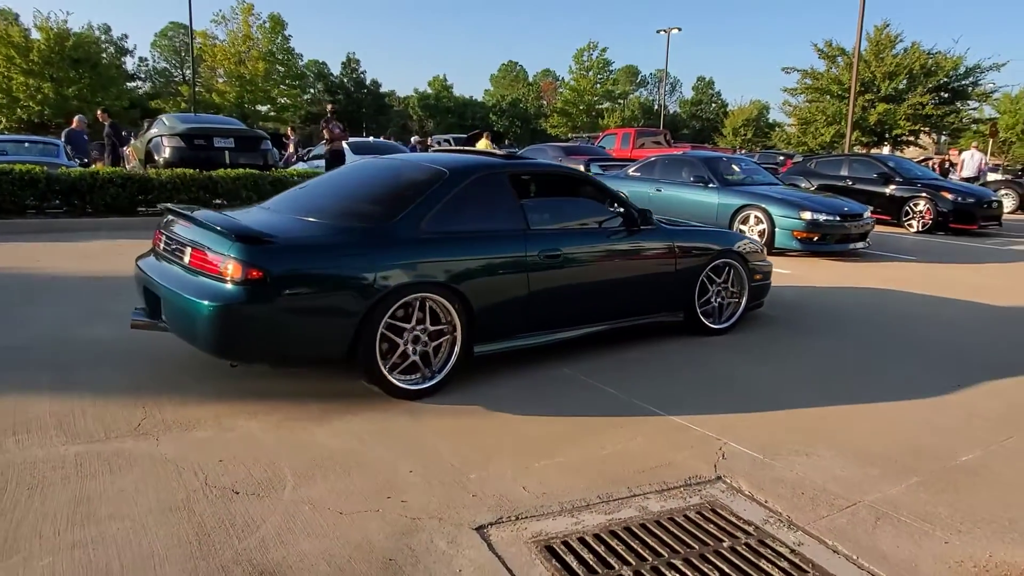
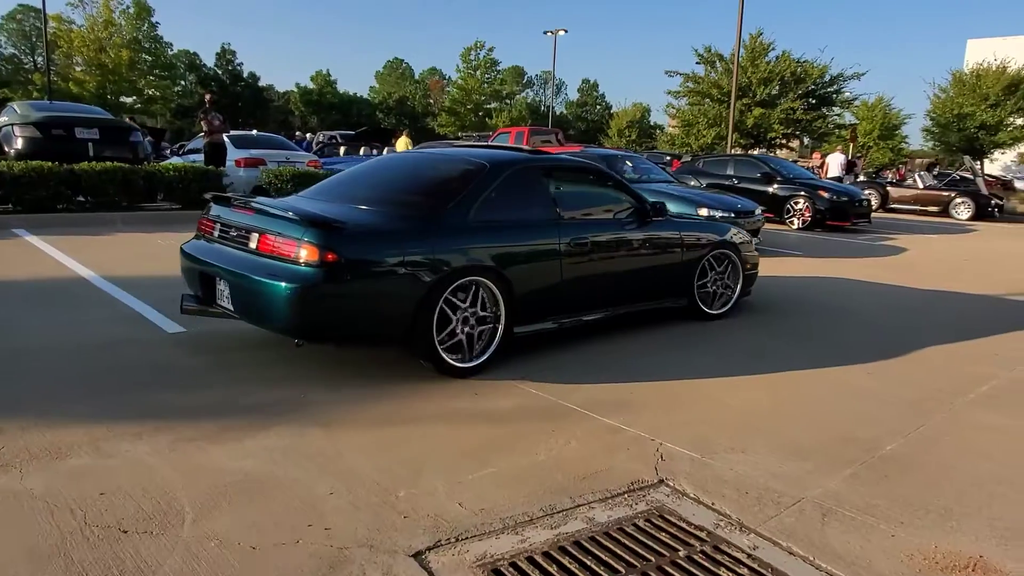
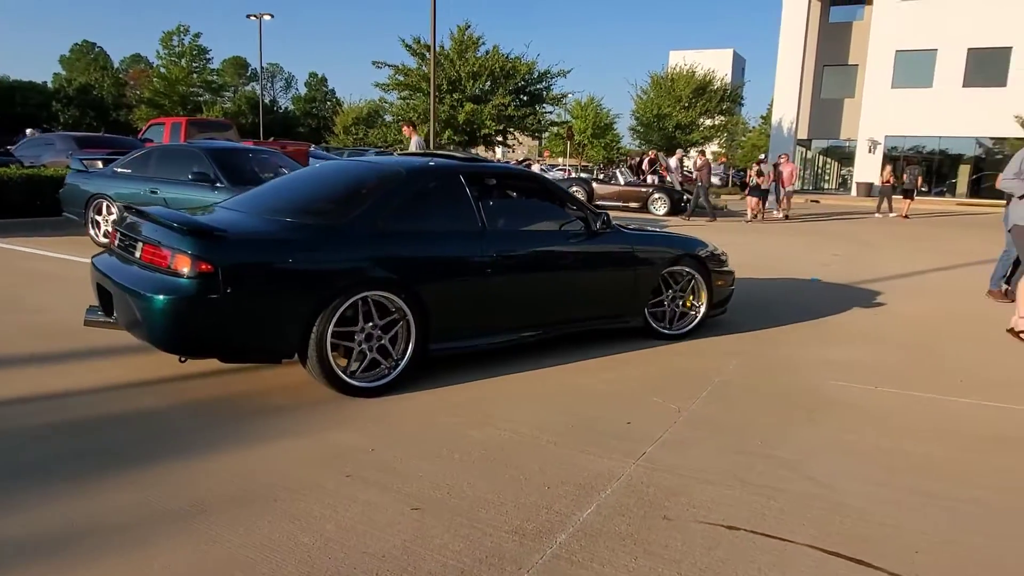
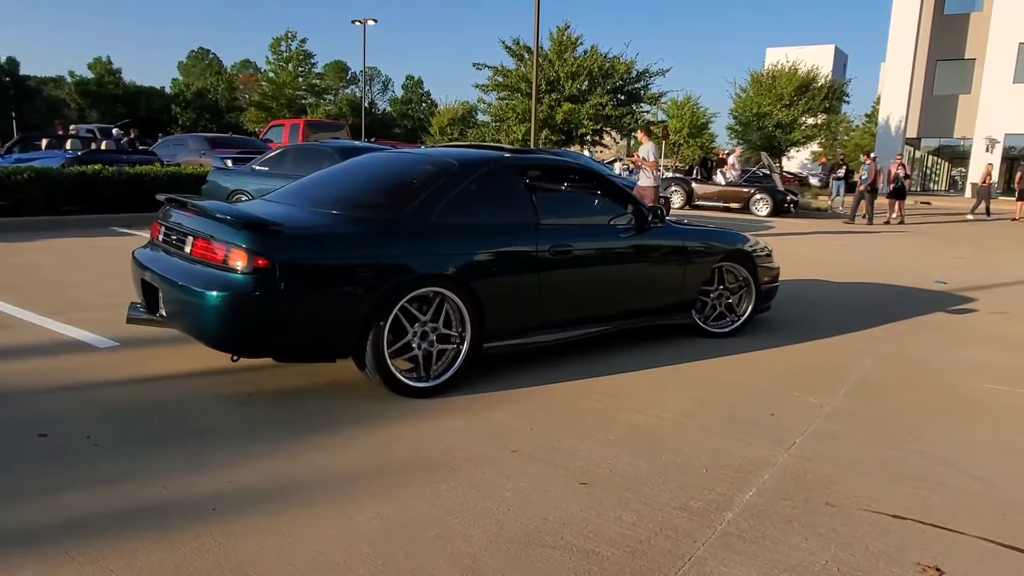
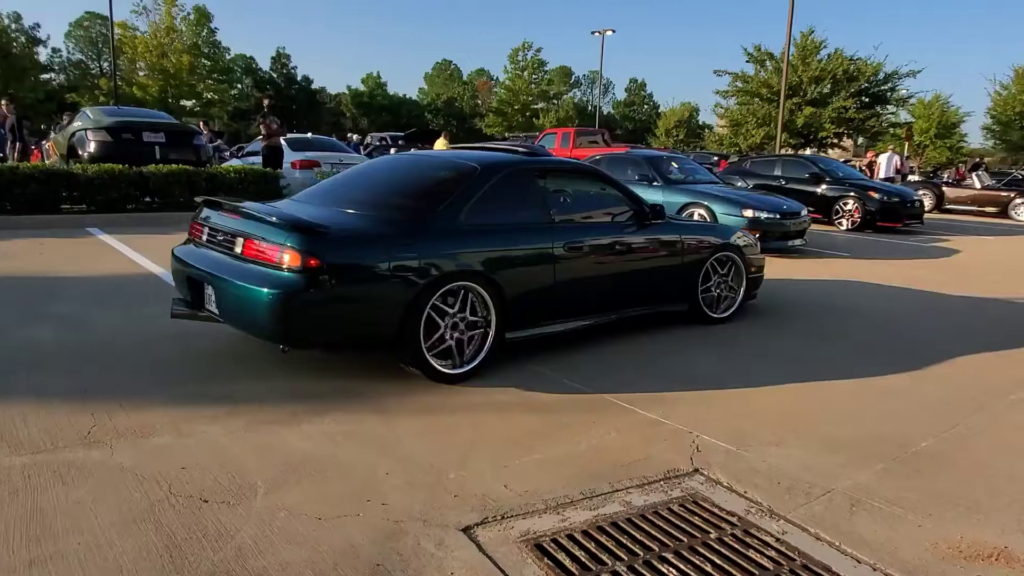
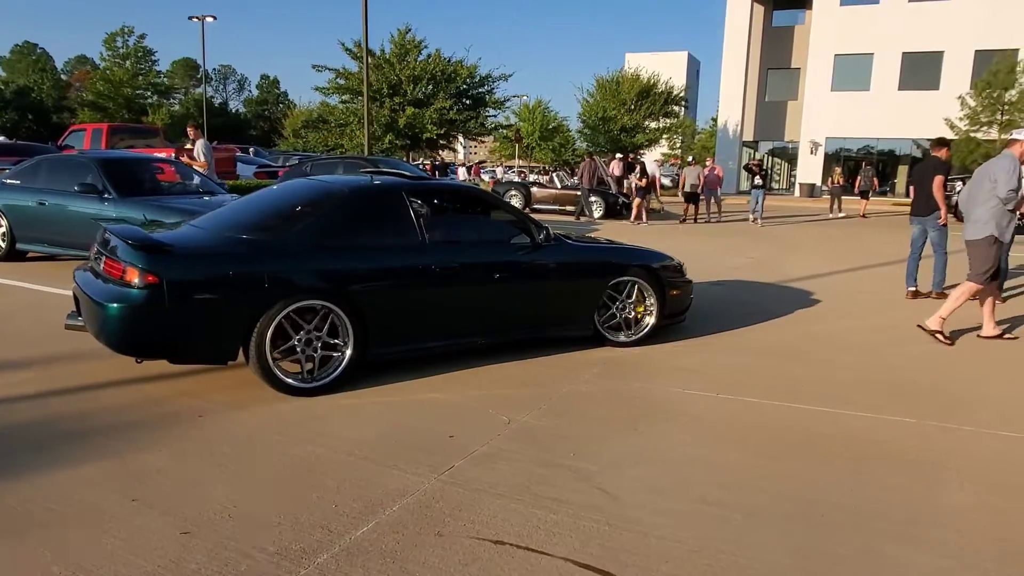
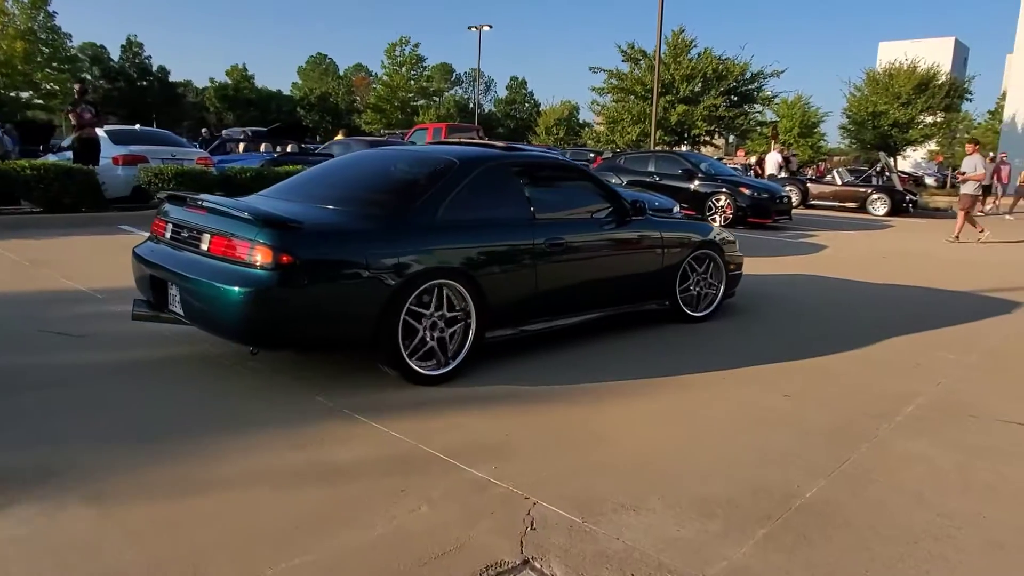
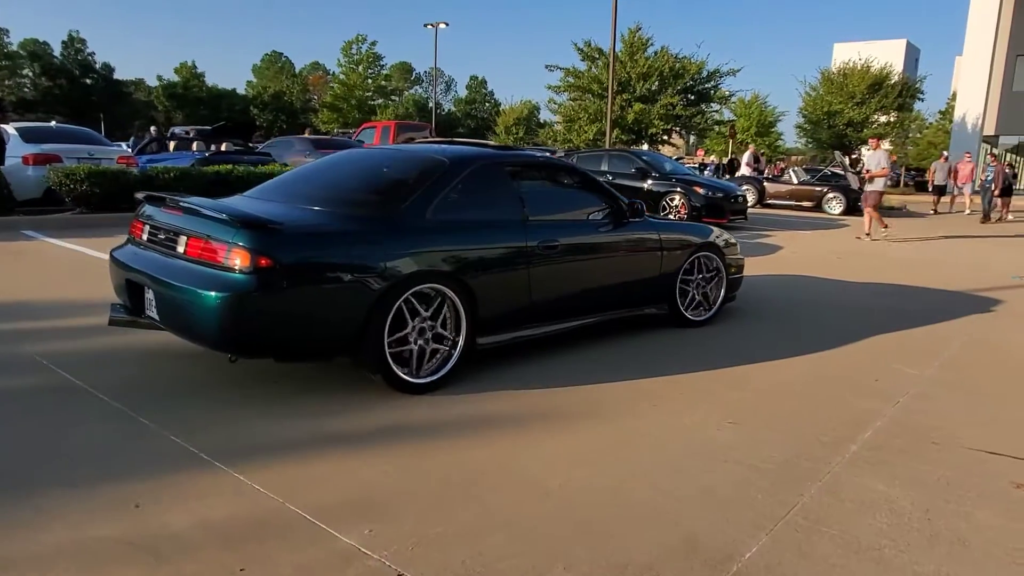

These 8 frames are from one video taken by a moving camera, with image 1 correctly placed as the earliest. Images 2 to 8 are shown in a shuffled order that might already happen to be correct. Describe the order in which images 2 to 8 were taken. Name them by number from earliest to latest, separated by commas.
5, 2, 7, 8, 4, 3, 6
